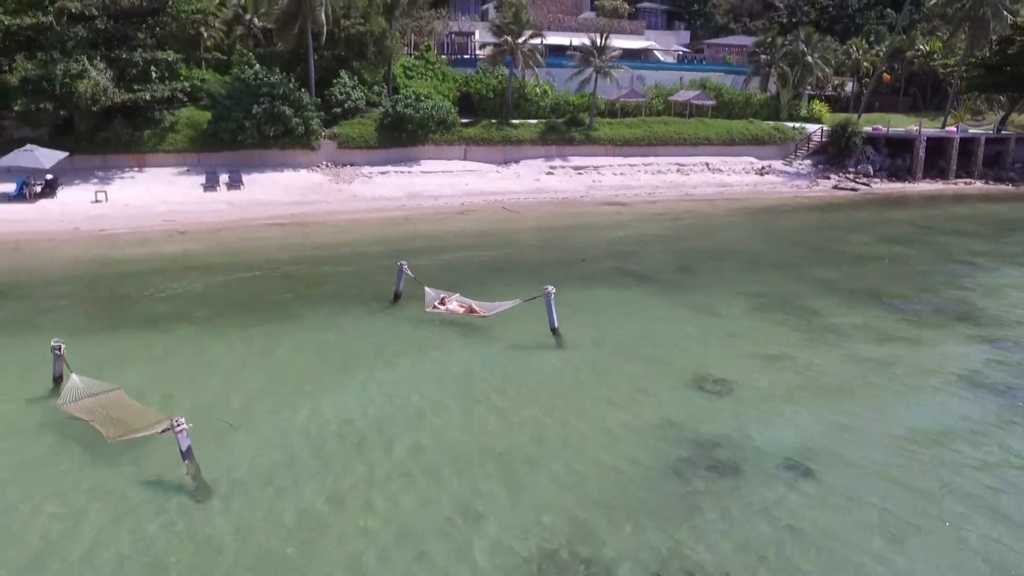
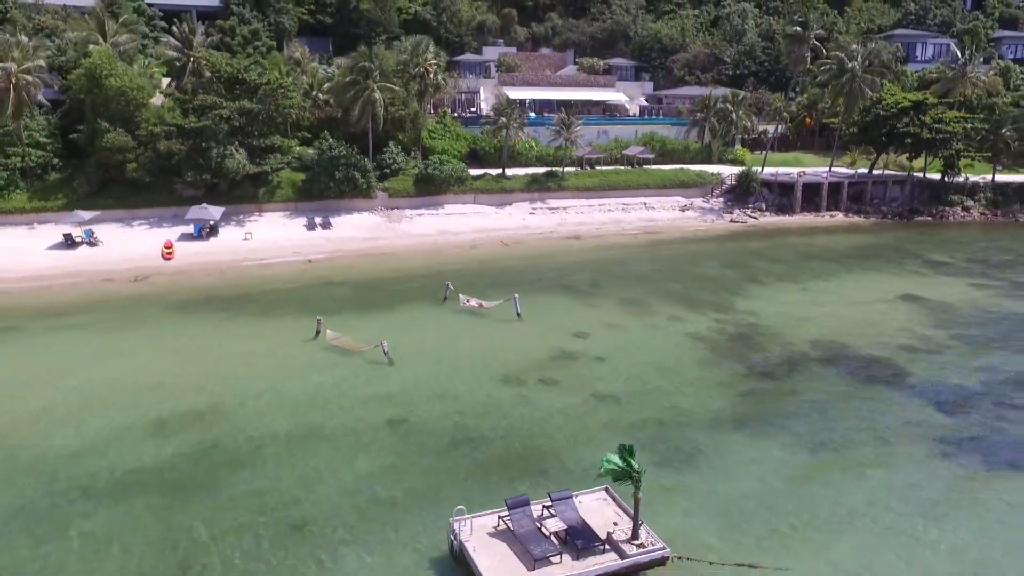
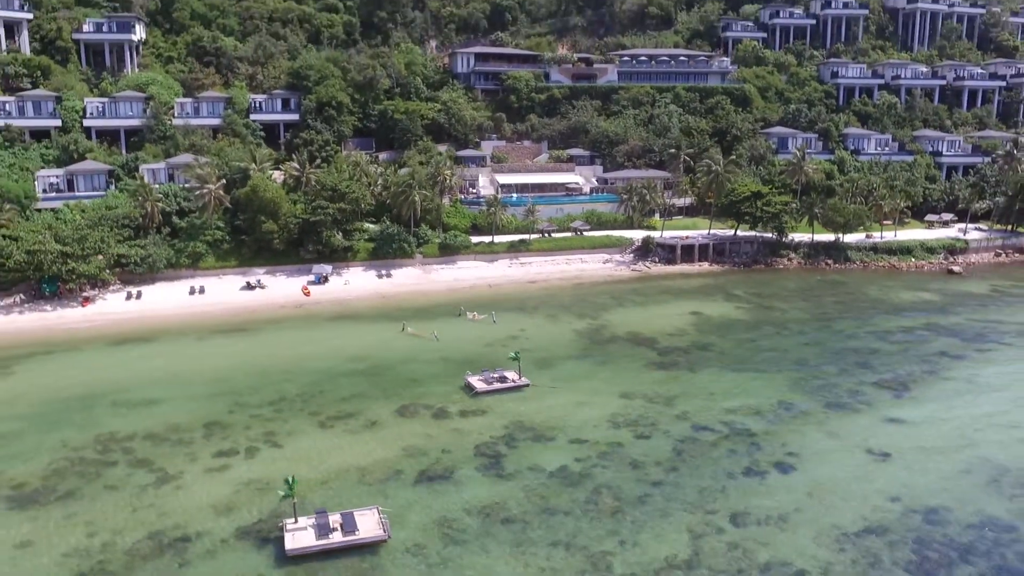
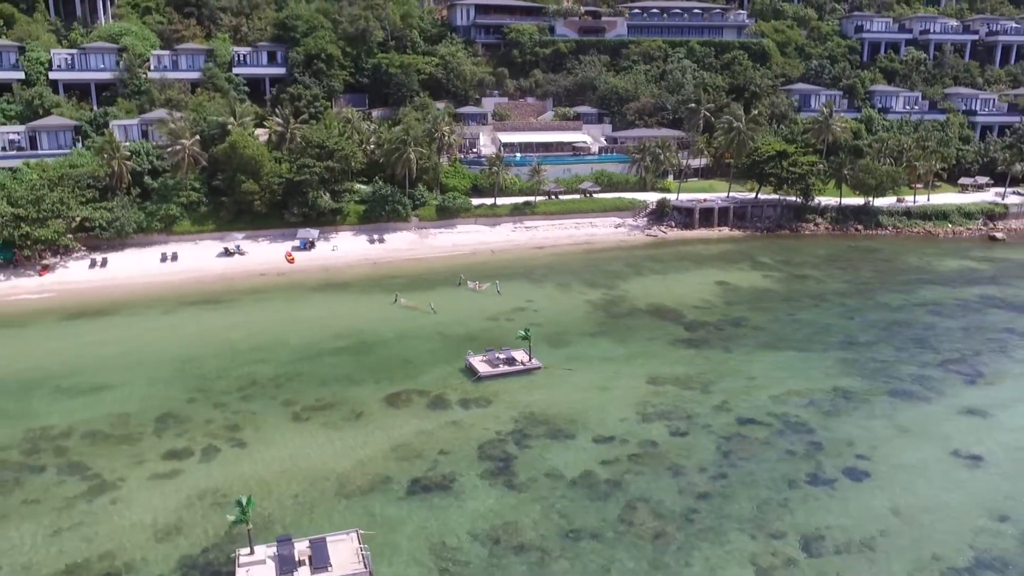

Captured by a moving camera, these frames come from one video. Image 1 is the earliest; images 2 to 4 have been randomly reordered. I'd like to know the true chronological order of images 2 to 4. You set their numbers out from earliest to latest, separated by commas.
2, 4, 3
